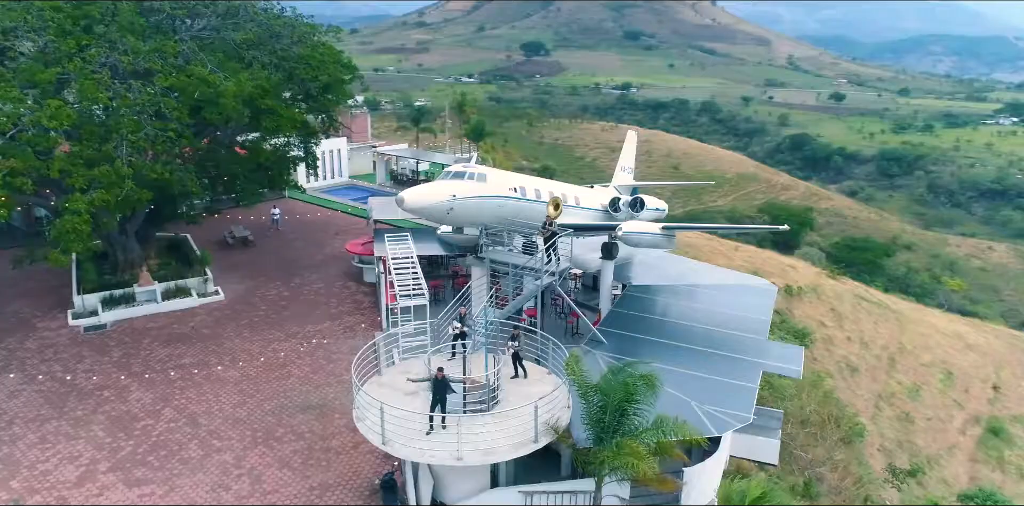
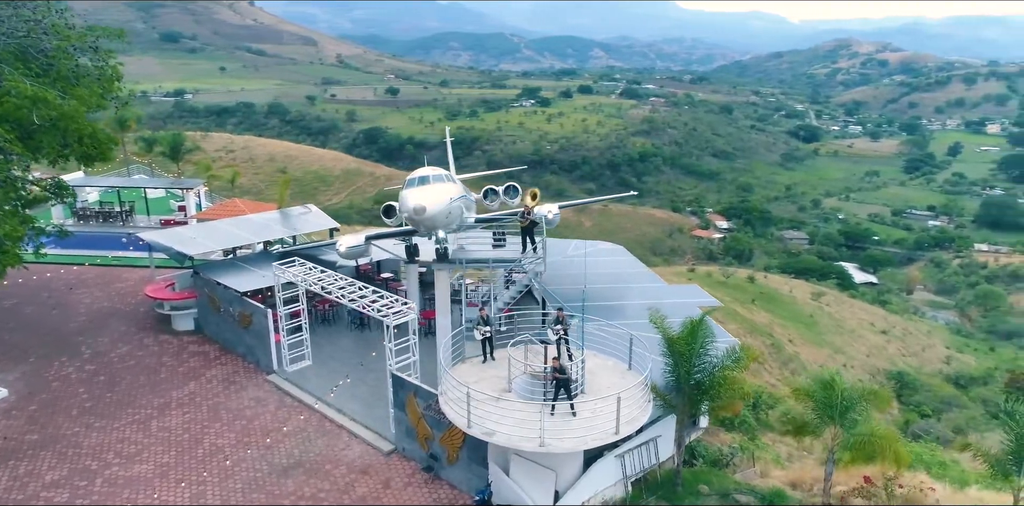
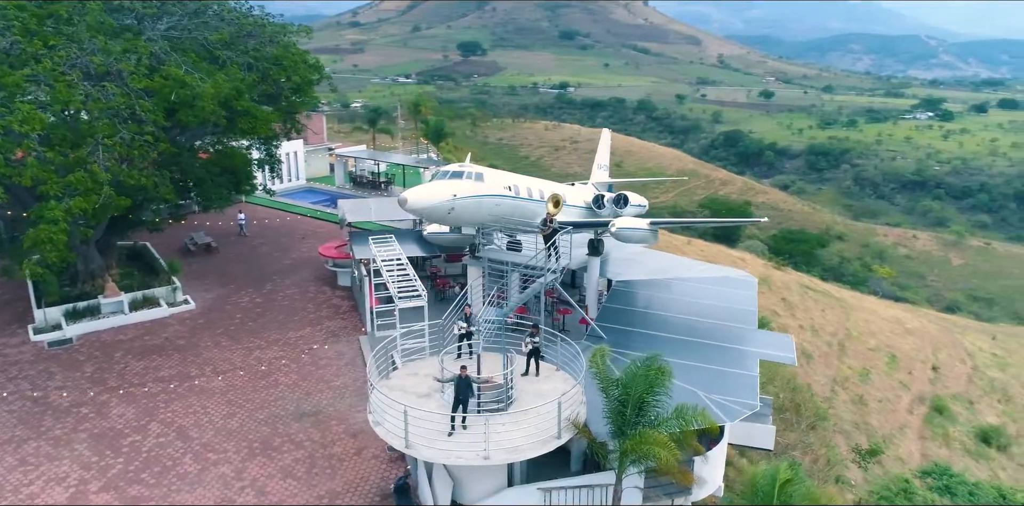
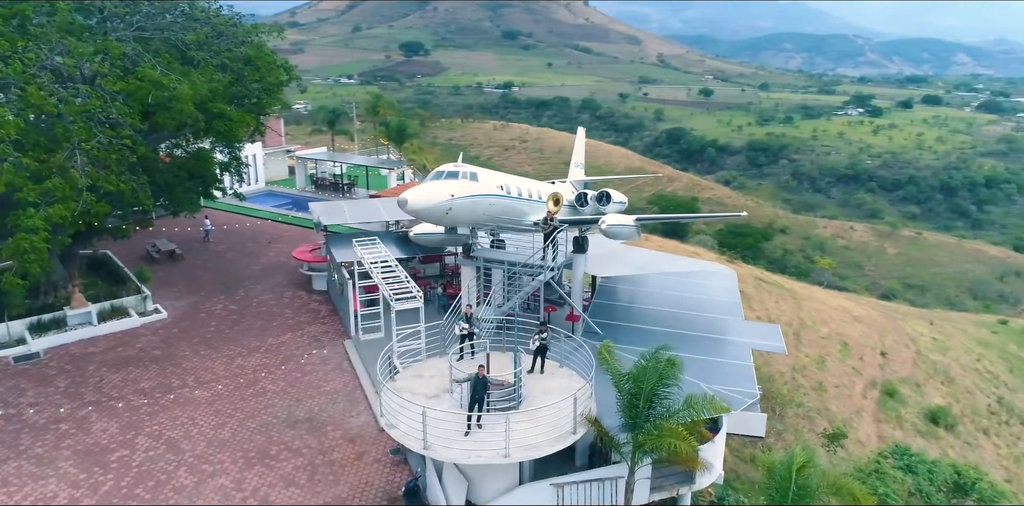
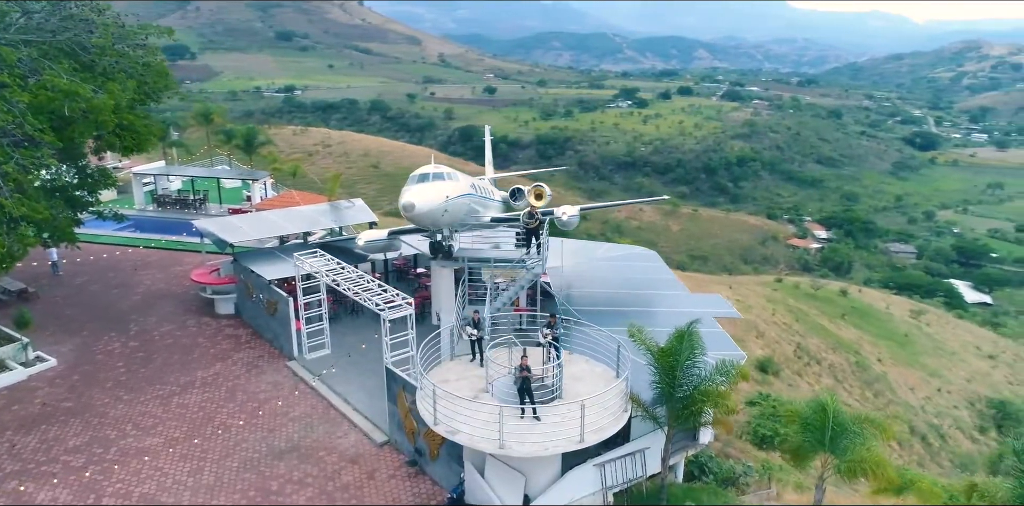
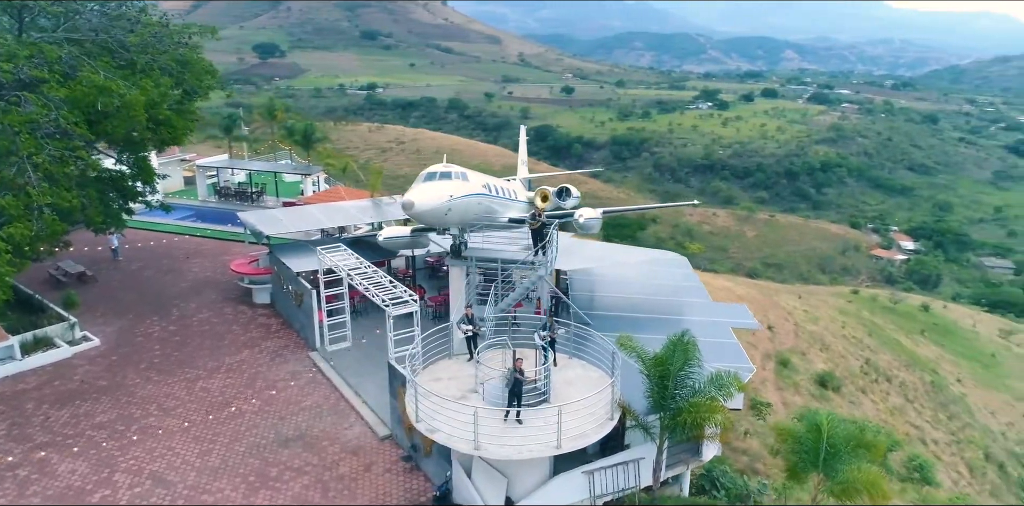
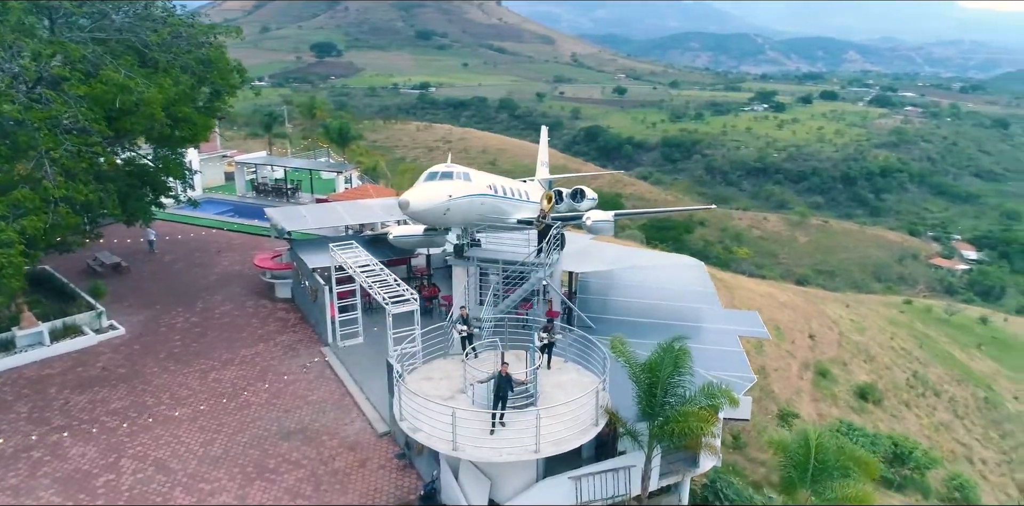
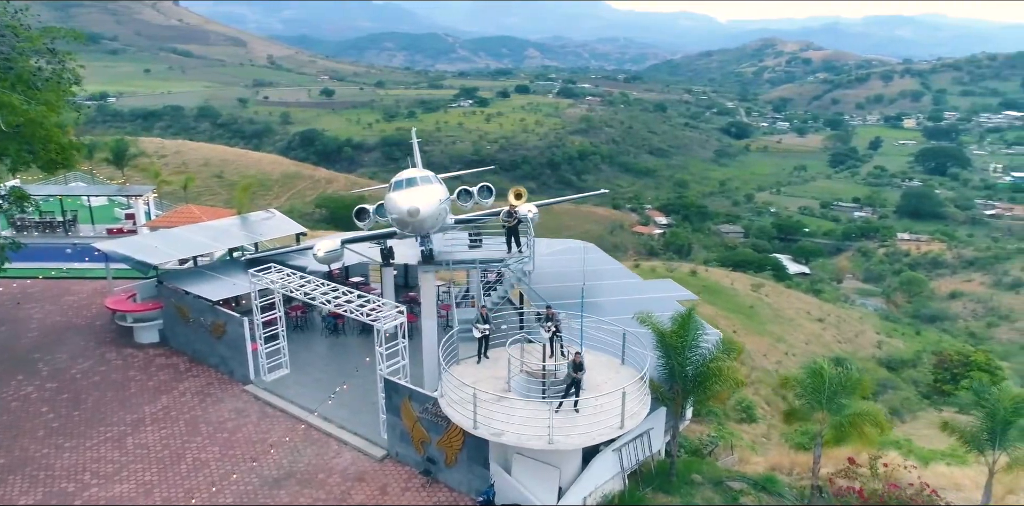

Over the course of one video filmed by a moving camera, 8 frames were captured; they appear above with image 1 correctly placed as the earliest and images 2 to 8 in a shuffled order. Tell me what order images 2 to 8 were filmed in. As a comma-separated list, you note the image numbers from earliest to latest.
3, 4, 7, 6, 5, 2, 8
